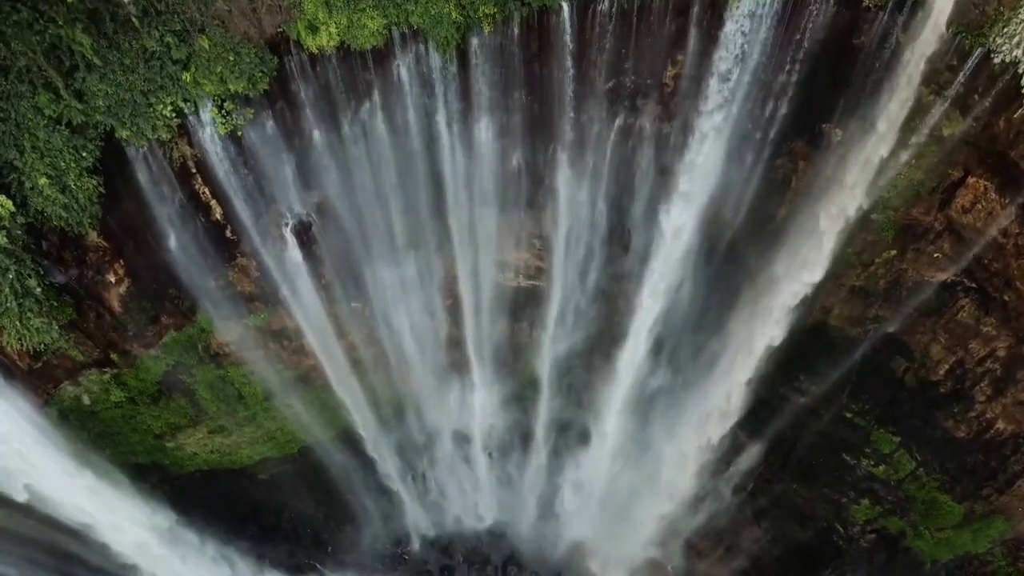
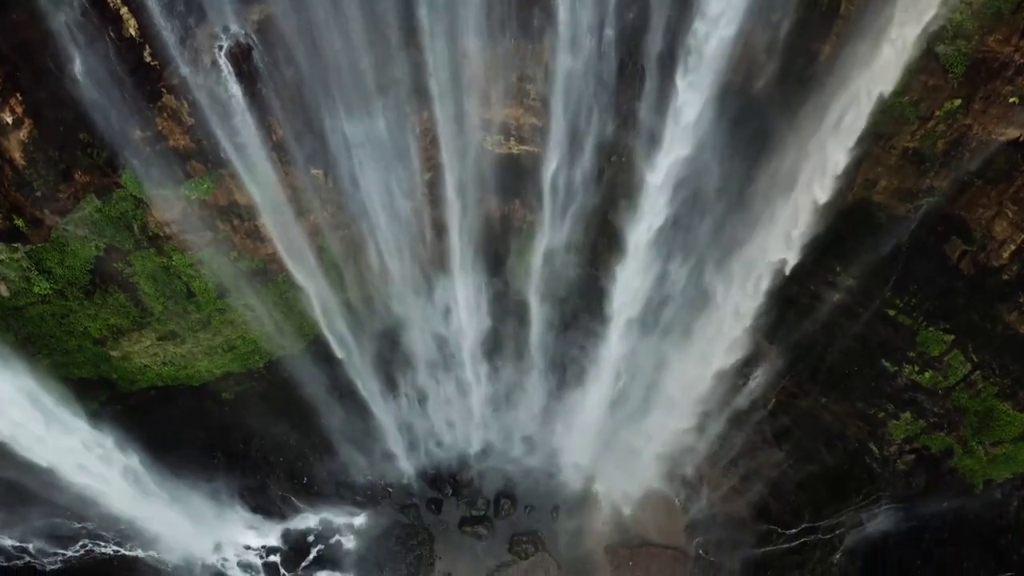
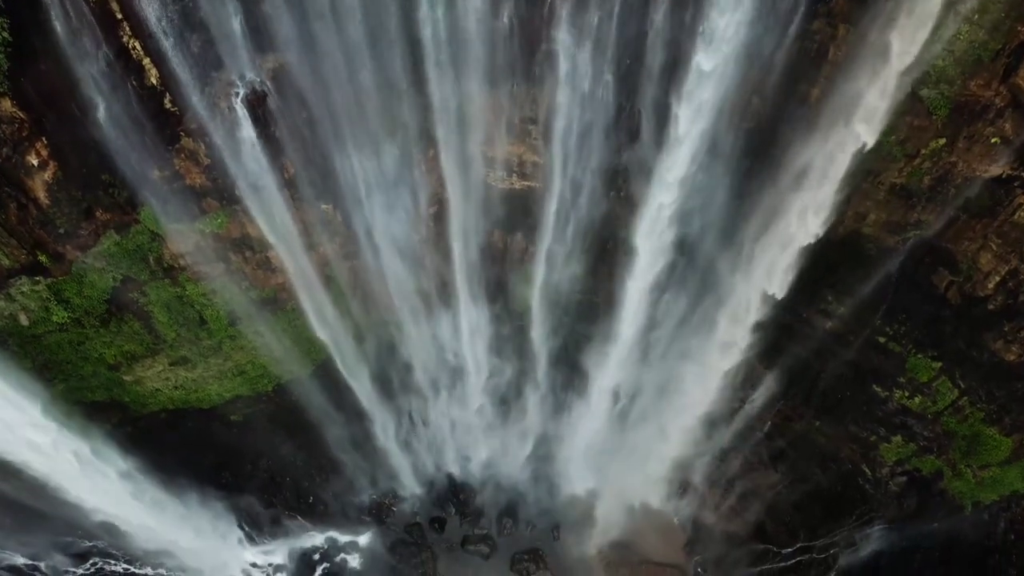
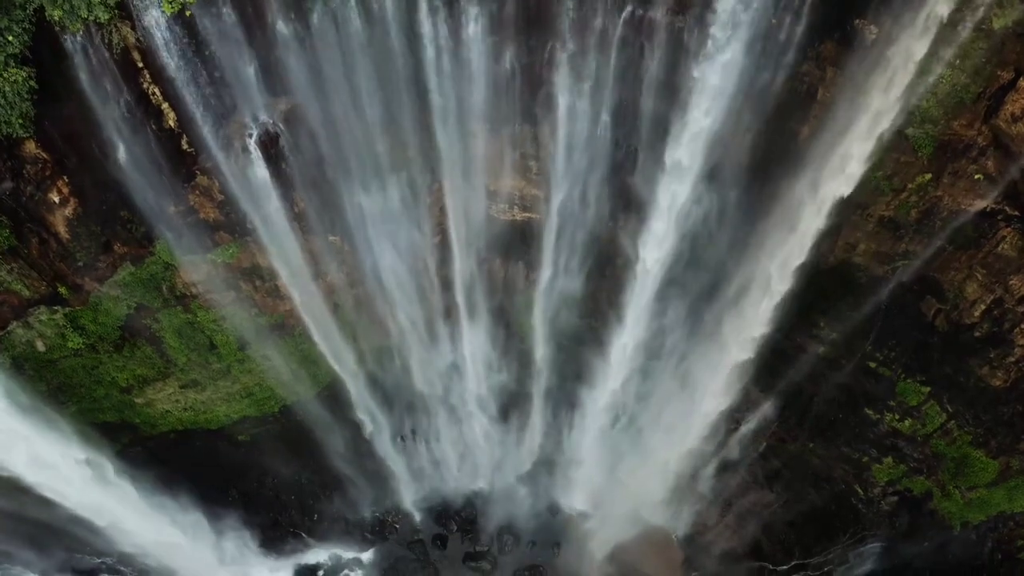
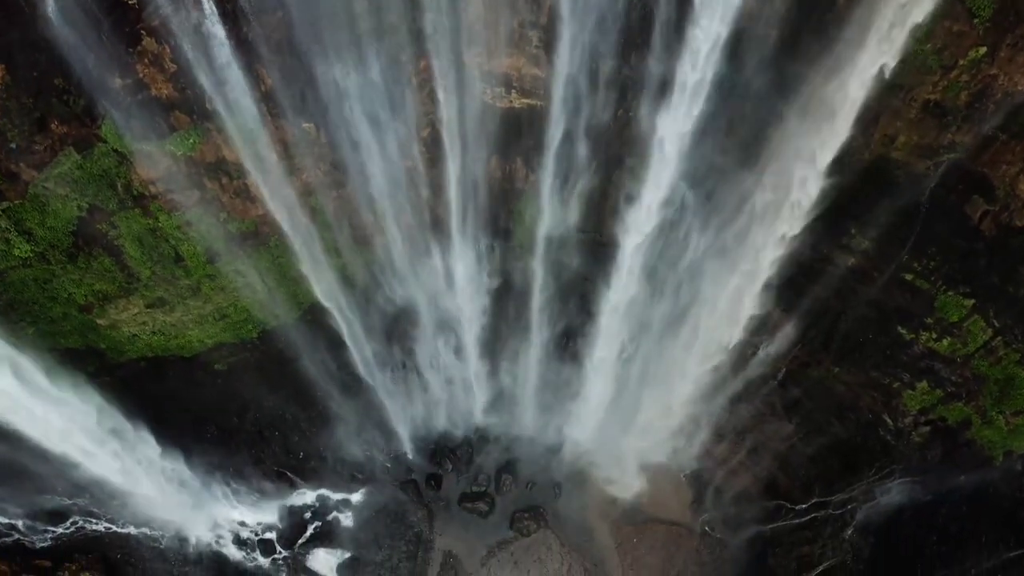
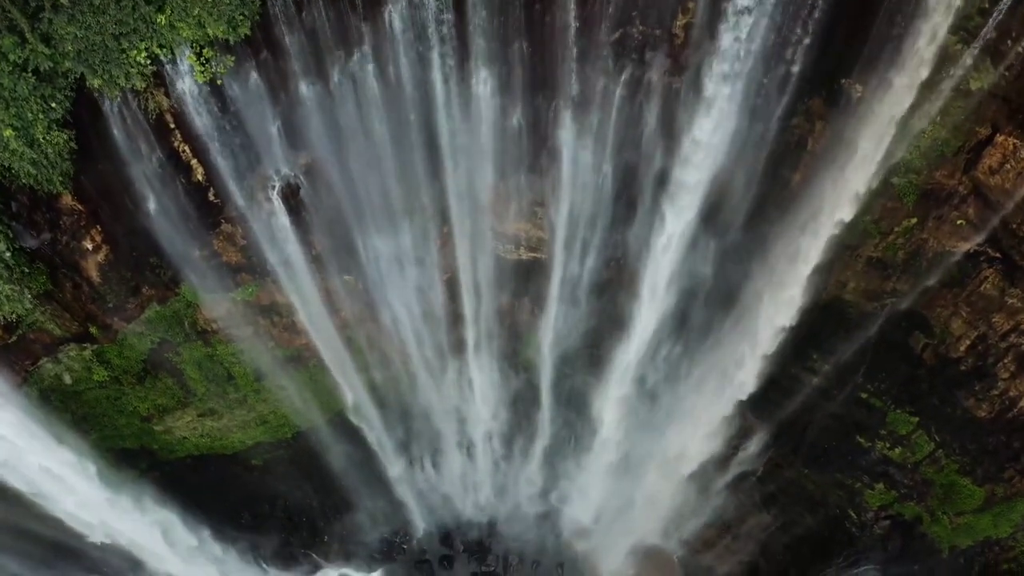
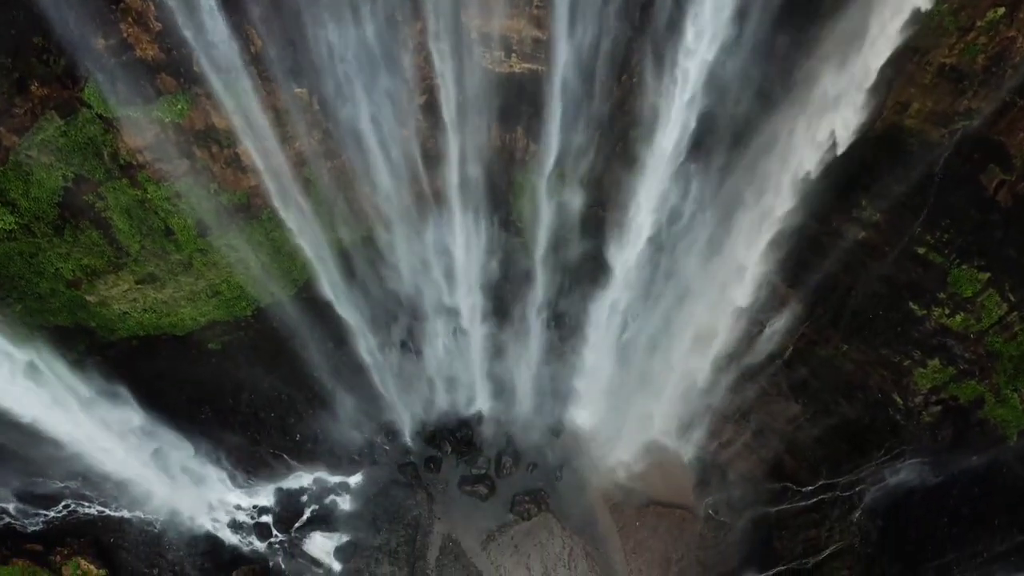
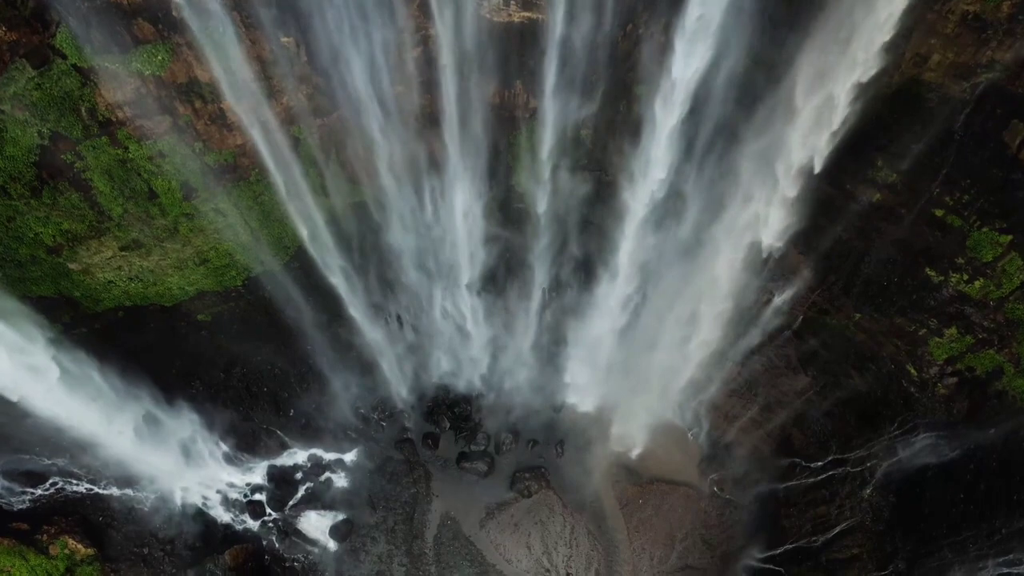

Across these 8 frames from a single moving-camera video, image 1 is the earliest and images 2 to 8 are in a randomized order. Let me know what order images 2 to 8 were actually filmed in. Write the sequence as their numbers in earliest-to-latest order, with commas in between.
6, 4, 3, 2, 5, 7, 8
